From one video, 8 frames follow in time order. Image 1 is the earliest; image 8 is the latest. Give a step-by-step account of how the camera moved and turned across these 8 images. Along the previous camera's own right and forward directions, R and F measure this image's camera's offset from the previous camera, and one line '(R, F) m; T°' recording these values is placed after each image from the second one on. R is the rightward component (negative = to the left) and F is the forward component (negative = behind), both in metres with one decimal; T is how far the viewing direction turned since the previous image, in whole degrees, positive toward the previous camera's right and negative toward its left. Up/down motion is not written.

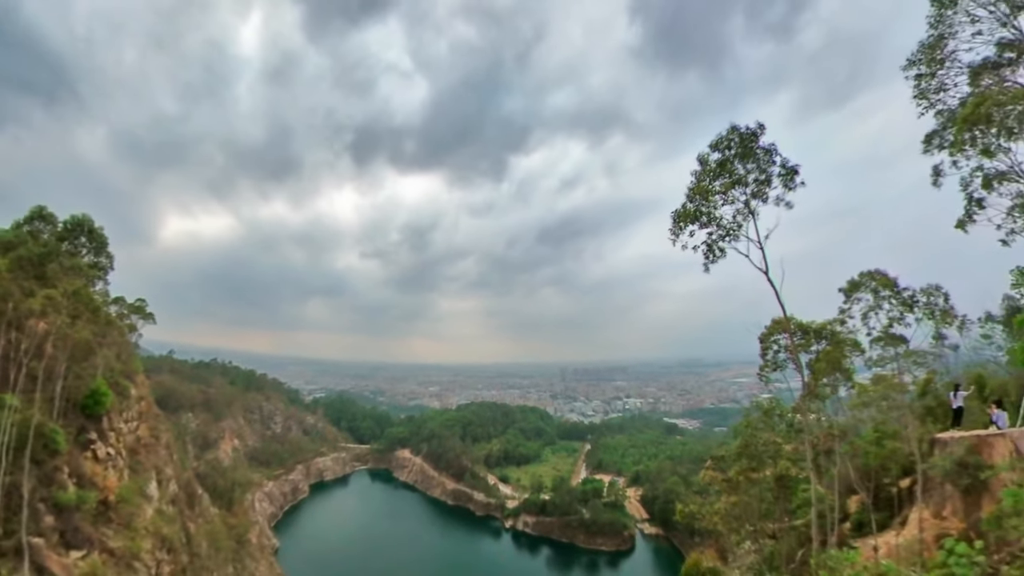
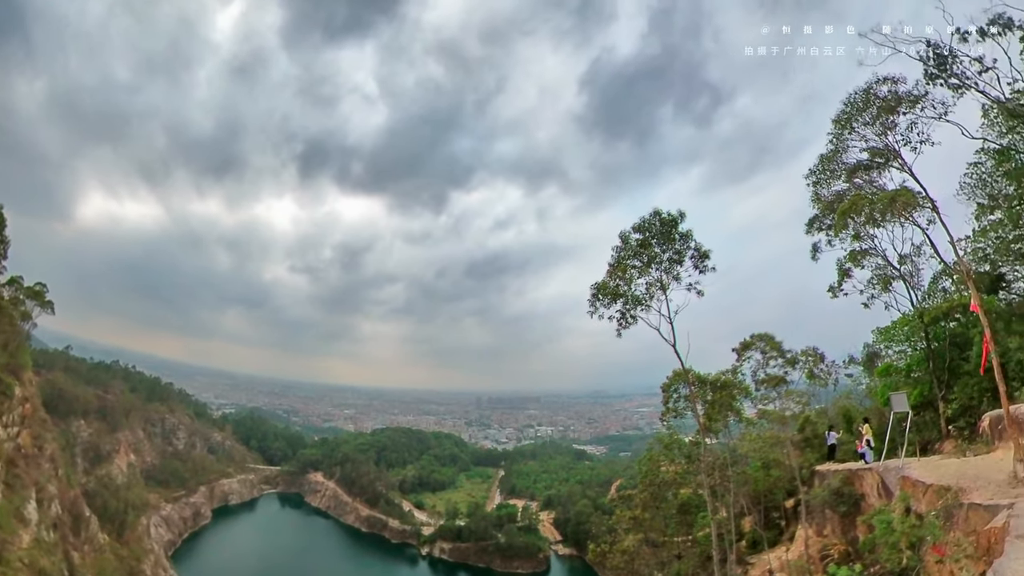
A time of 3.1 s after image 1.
(-2.9, -0.2) m; +15°
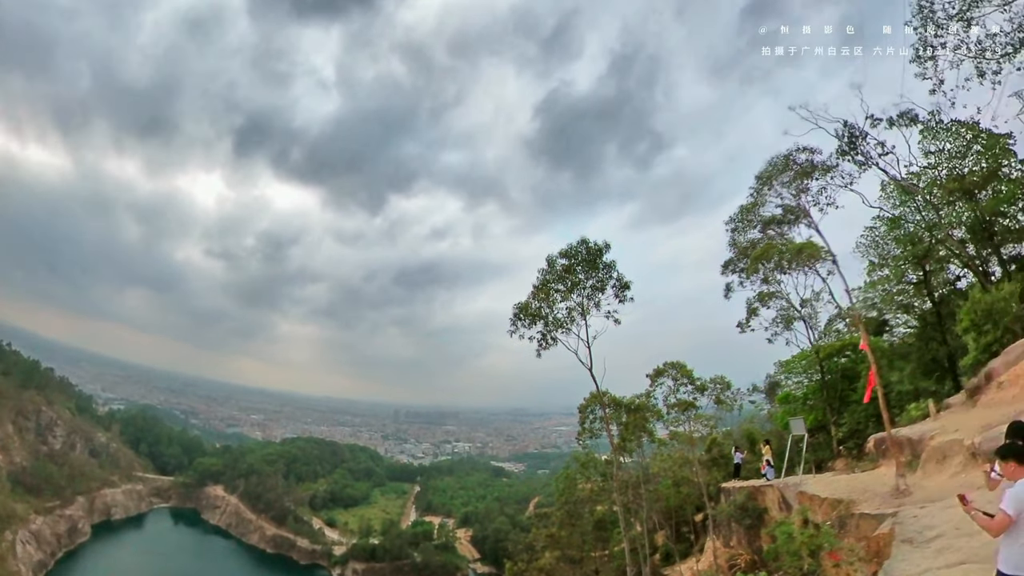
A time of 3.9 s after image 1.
(-2.6, +0.3) m; +14°
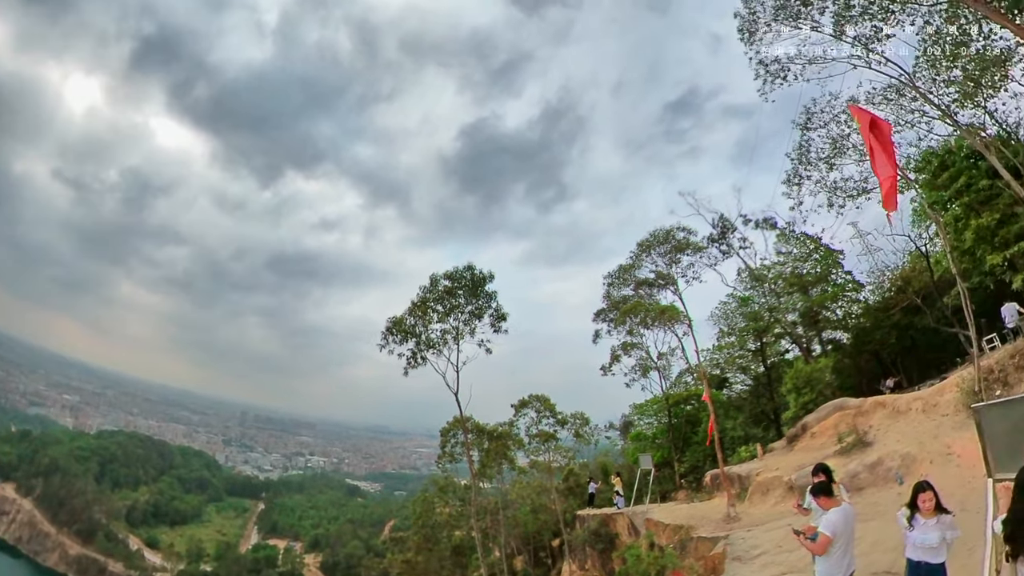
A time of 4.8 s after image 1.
(-4.4, +1.0) m; +24°
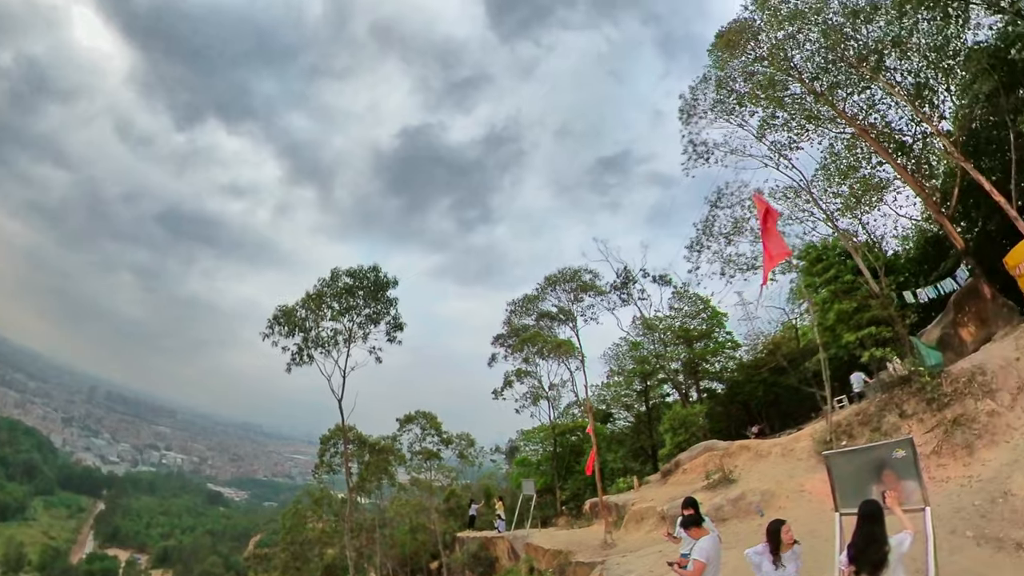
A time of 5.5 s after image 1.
(-3.5, +0.6) m; +19°
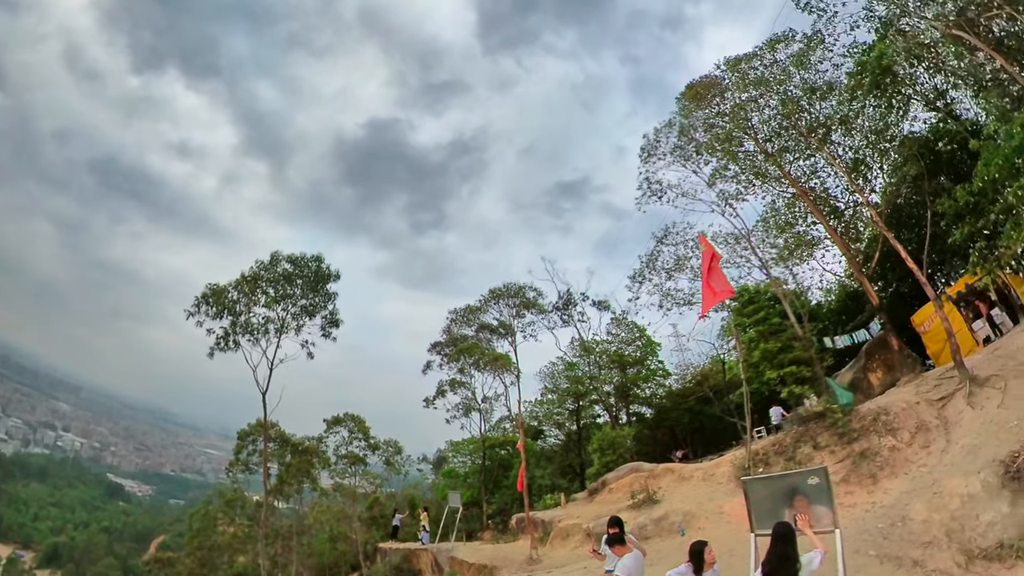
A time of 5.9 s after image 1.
(-2.2, +0.2) m; +11°
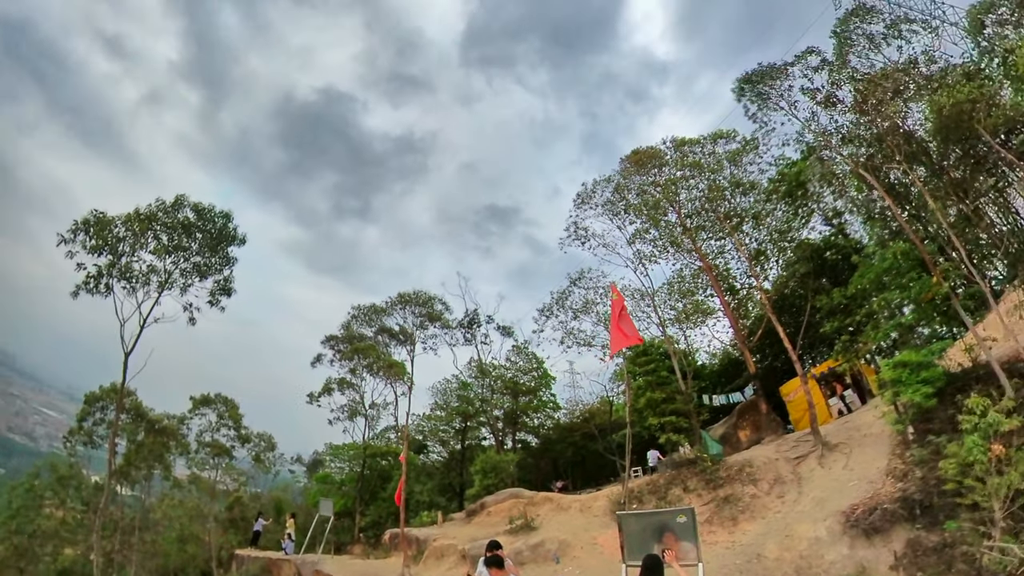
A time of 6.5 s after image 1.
(-3.4, +0.5) m; +18°
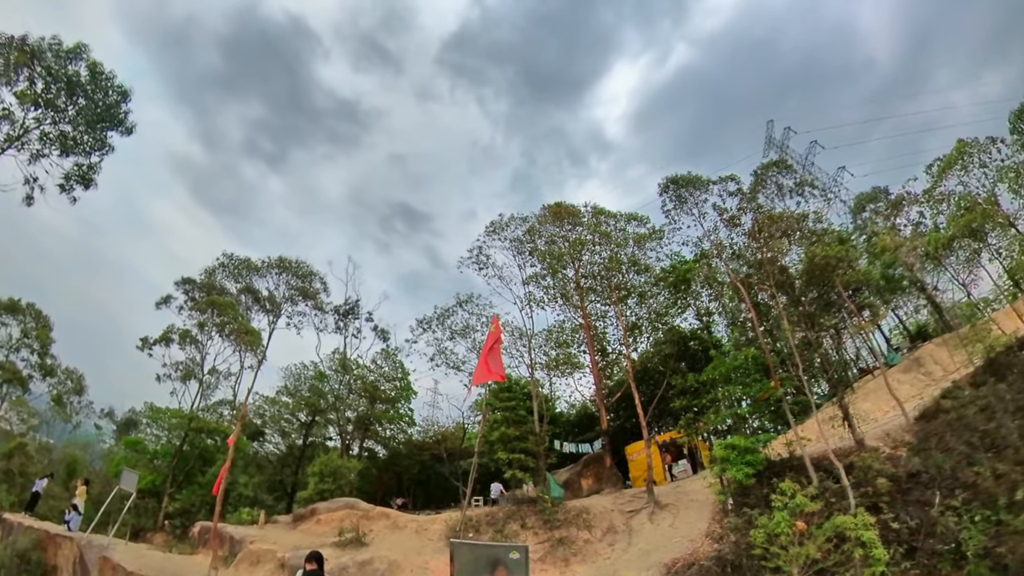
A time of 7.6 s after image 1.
(-4.1, +0.9) m; +22°
